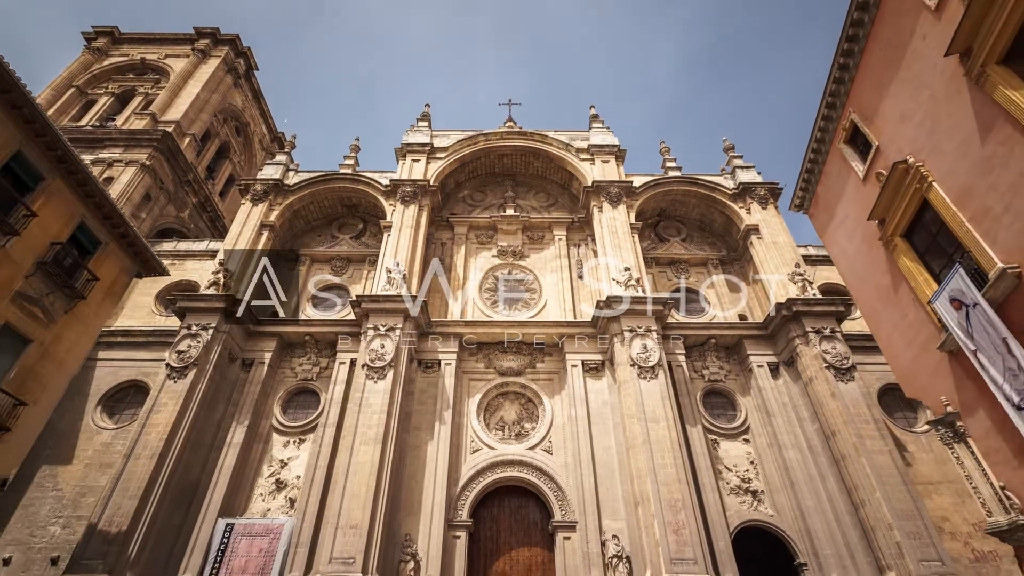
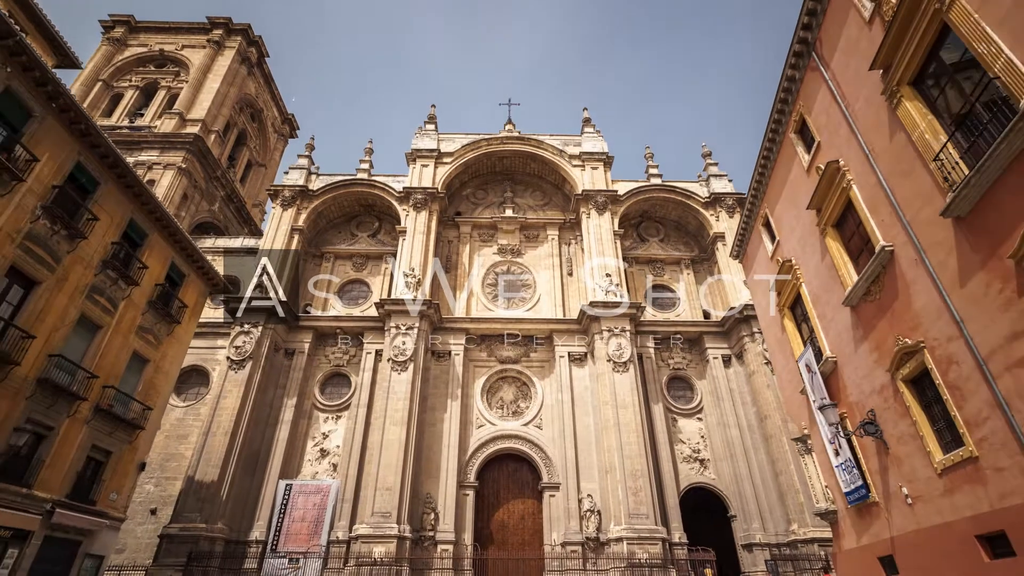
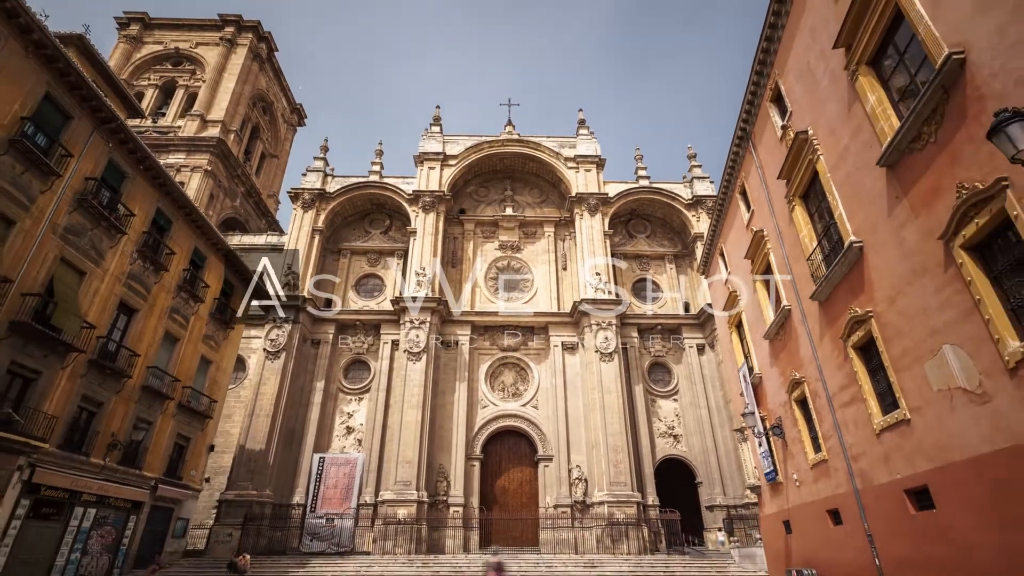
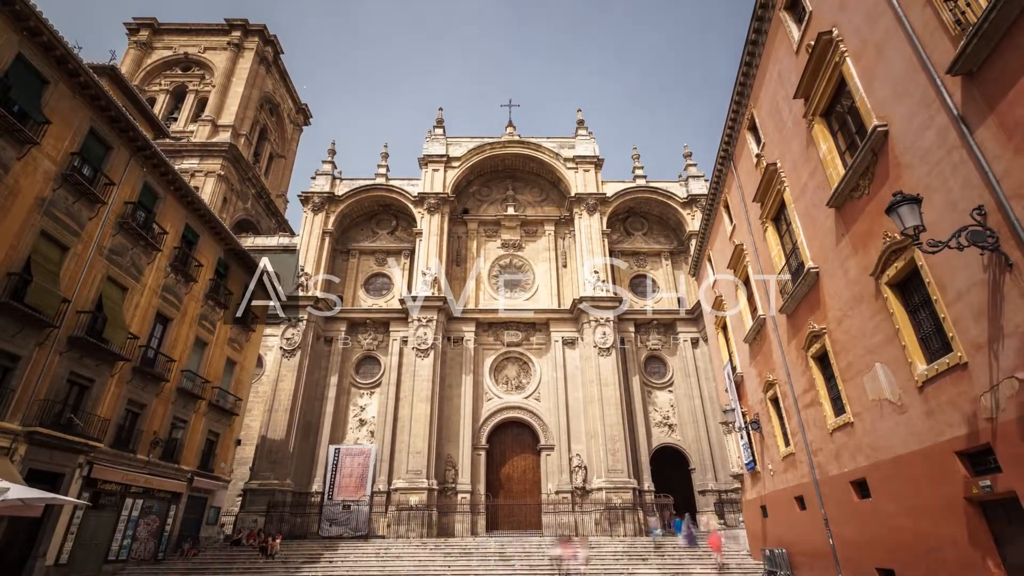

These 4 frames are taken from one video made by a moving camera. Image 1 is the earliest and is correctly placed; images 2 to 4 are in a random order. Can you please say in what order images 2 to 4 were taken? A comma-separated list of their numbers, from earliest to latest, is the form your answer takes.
2, 3, 4
